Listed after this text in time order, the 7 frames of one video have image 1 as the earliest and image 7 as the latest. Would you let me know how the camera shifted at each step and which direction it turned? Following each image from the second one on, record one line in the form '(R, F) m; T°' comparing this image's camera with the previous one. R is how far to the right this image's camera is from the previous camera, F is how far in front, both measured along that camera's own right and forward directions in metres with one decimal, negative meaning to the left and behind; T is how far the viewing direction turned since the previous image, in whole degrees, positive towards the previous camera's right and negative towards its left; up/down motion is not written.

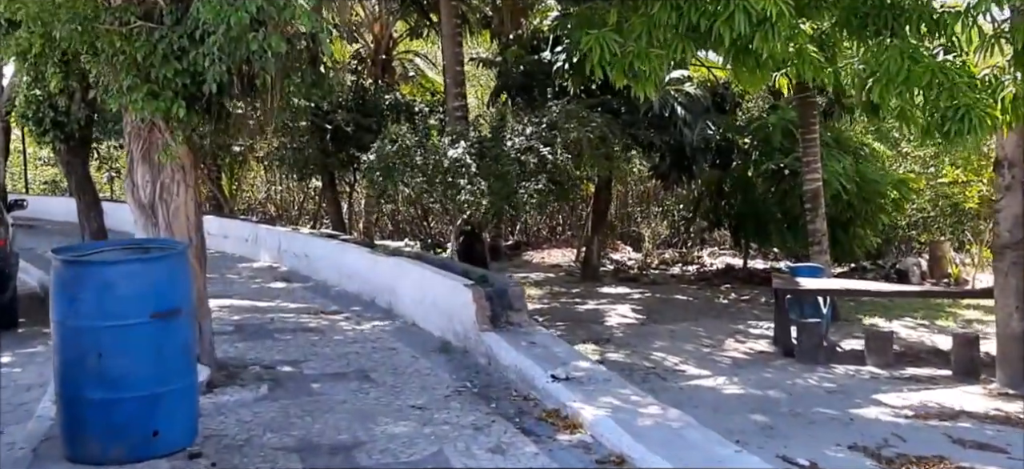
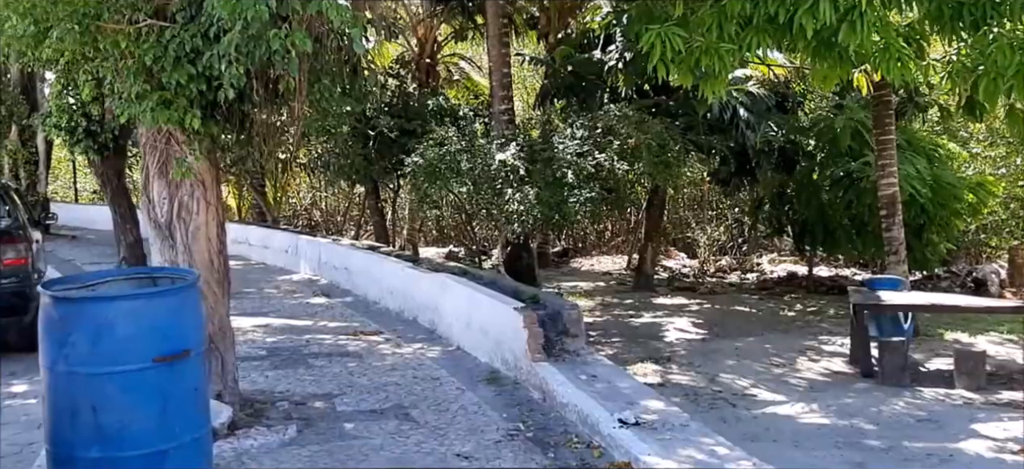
(-0.1, +0.7) m; -3°
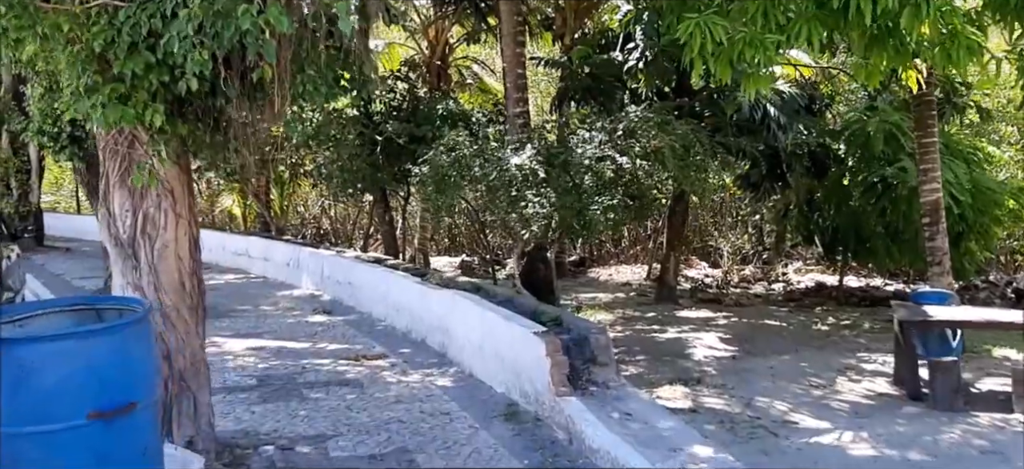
(0.0, +0.8) m; -1°
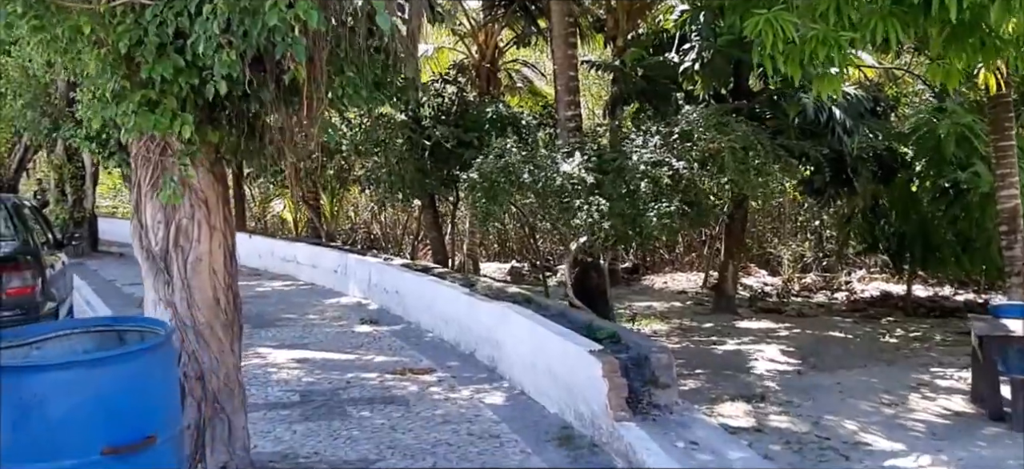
(0.0, +0.3) m; -3°
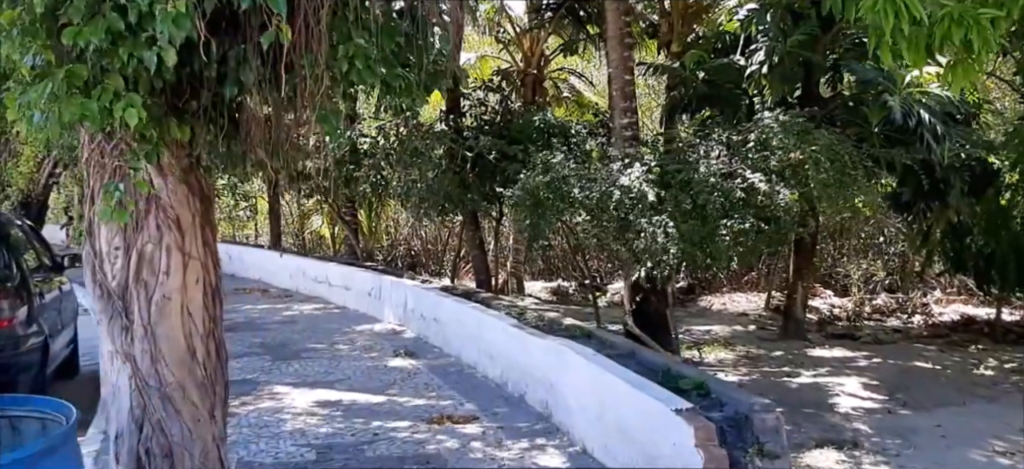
(-0.1, +1.1) m; -2°
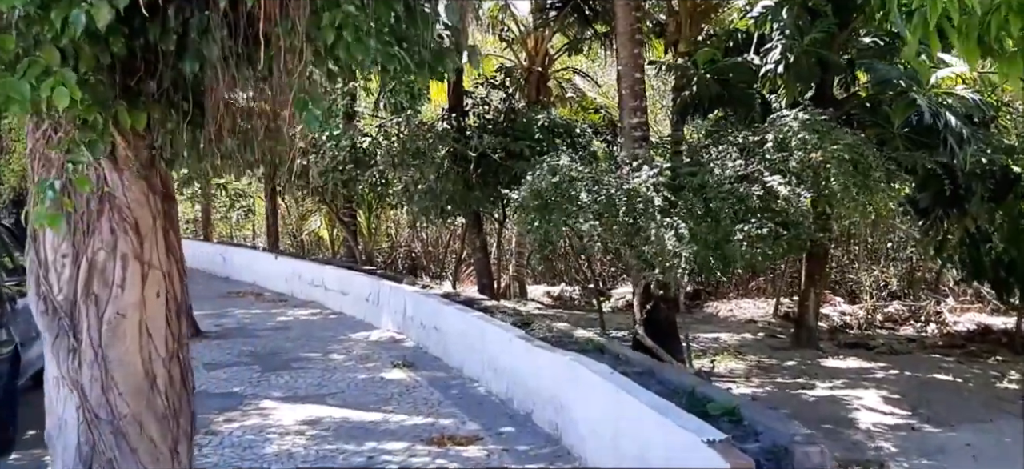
(0.0, +0.5) m; 0°
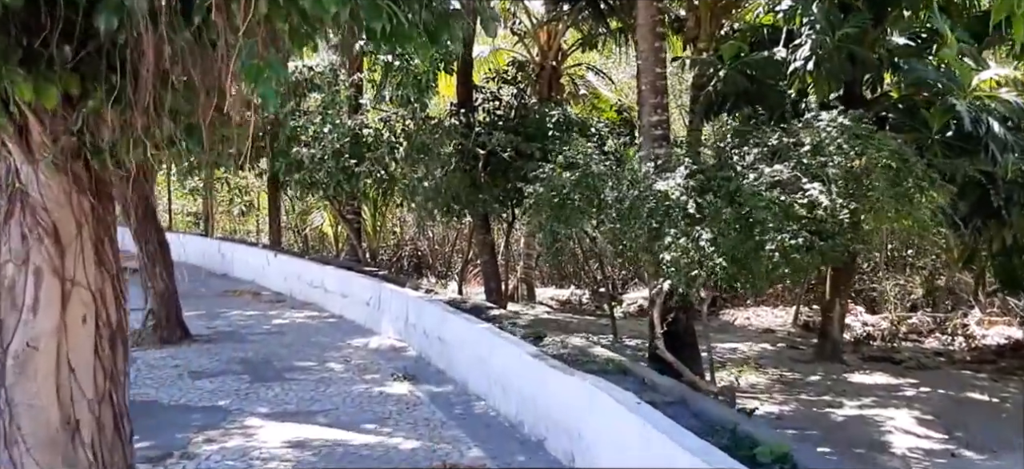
(0.0, +0.6) m; 0°
